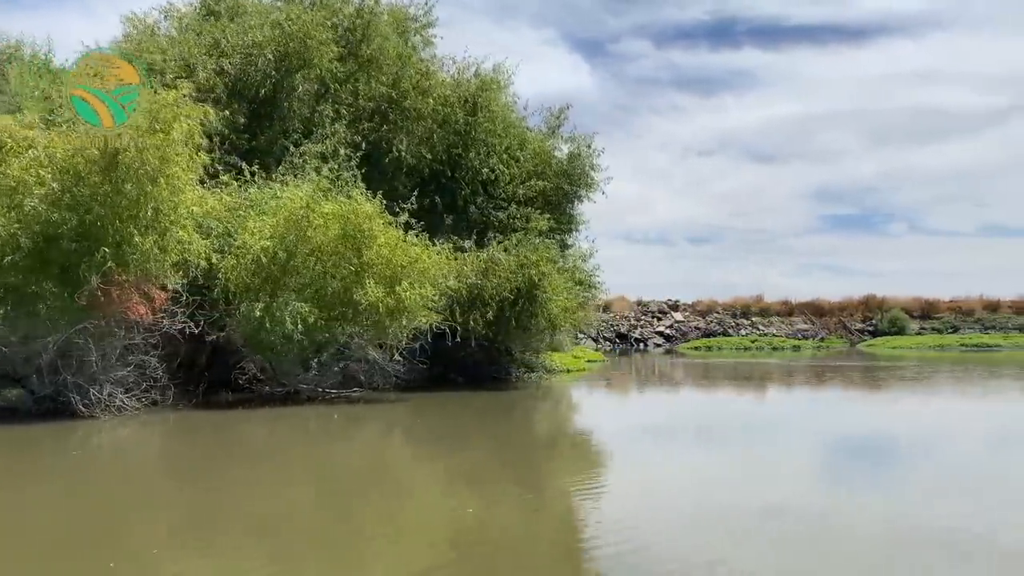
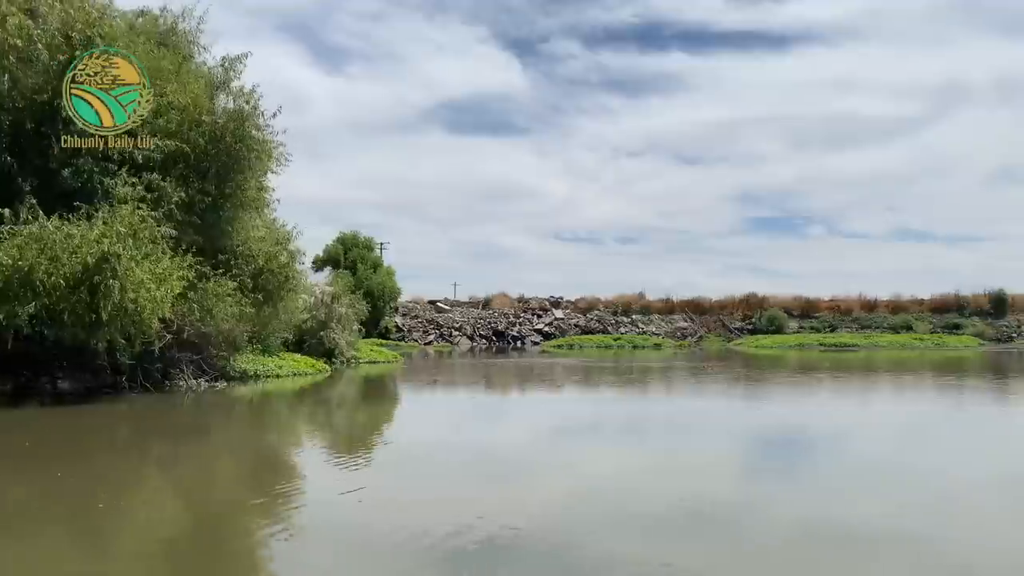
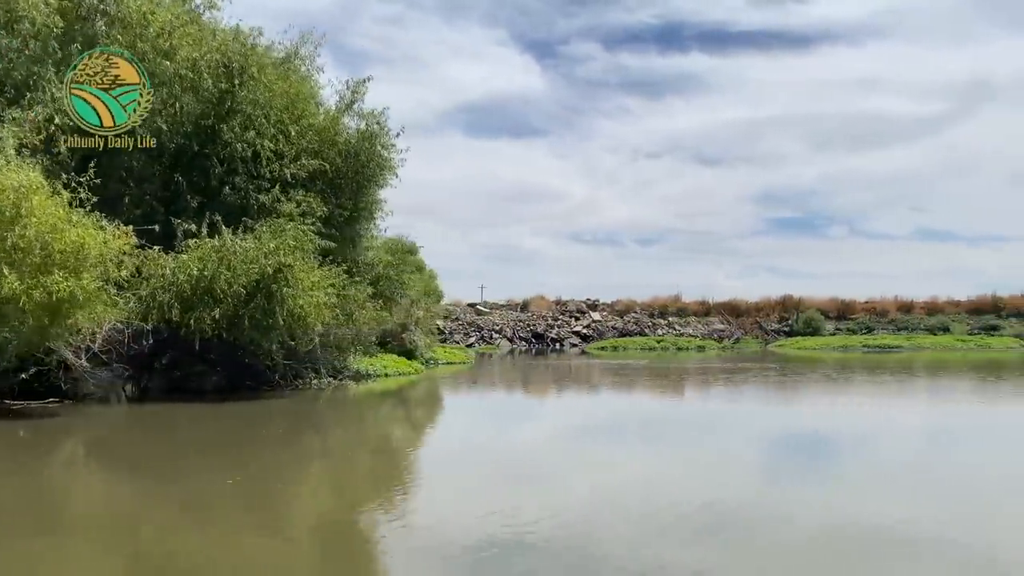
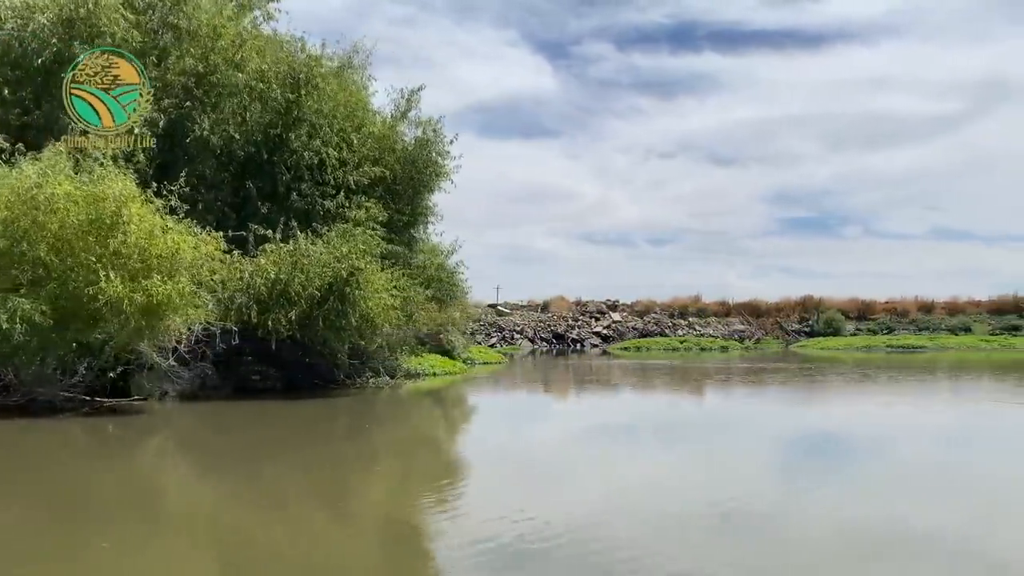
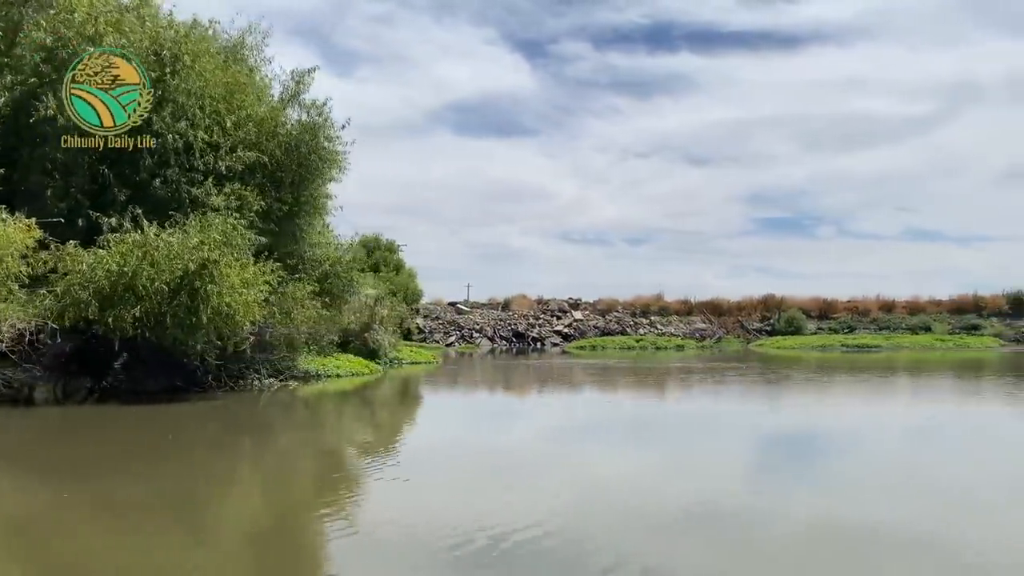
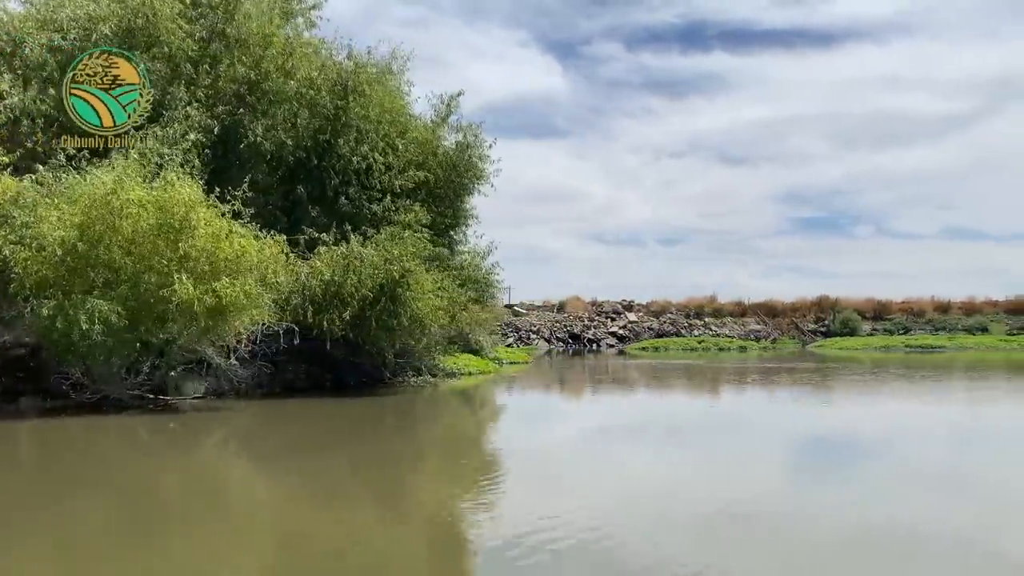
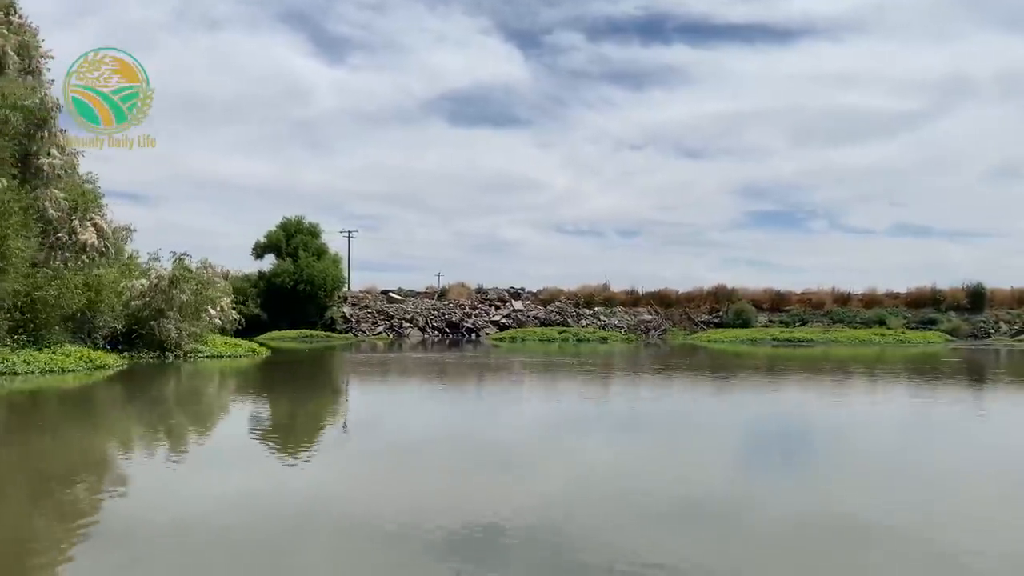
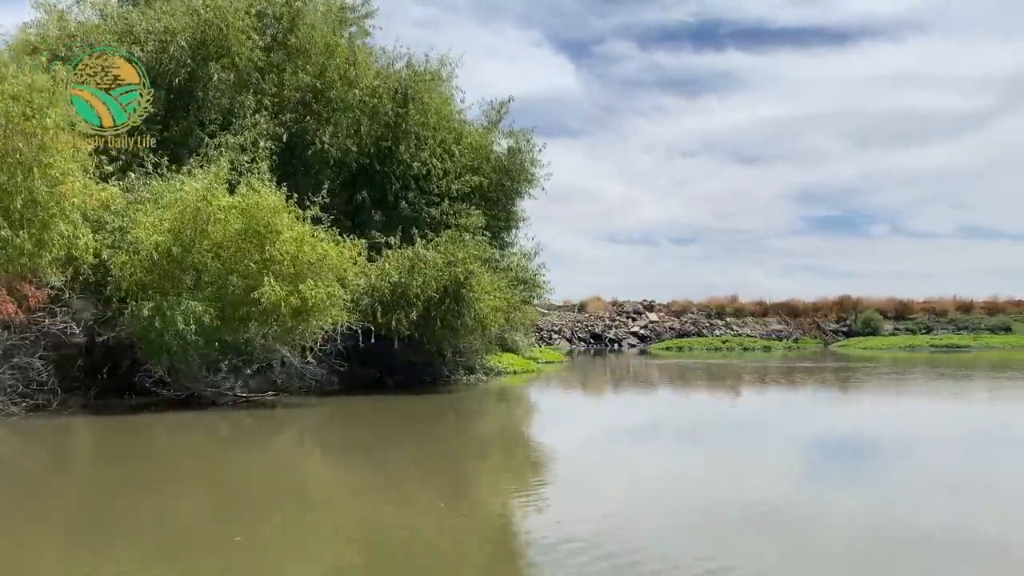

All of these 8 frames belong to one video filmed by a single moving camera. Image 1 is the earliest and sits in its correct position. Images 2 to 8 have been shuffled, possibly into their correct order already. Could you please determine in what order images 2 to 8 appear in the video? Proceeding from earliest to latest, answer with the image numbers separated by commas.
8, 6, 4, 3, 5, 2, 7
